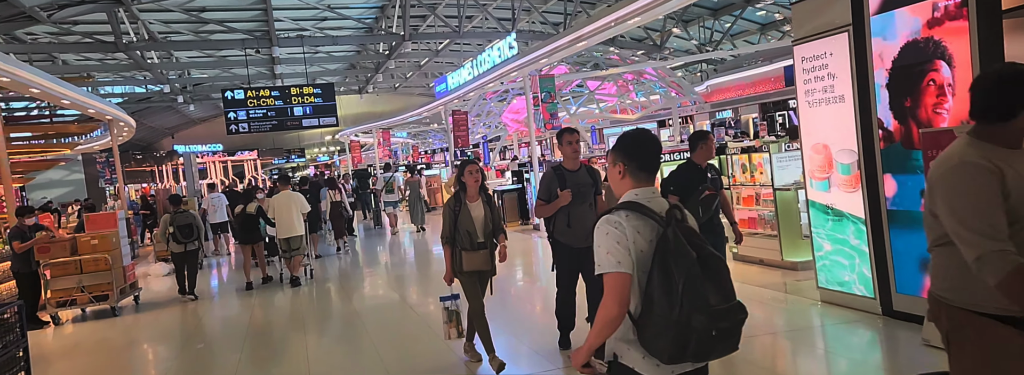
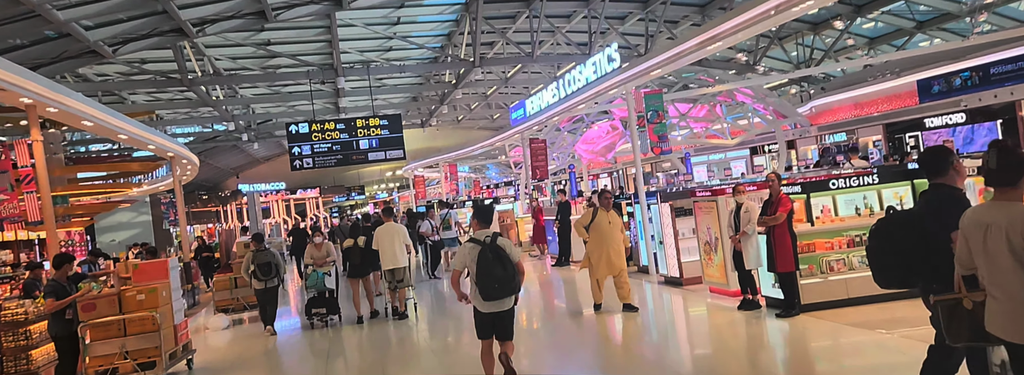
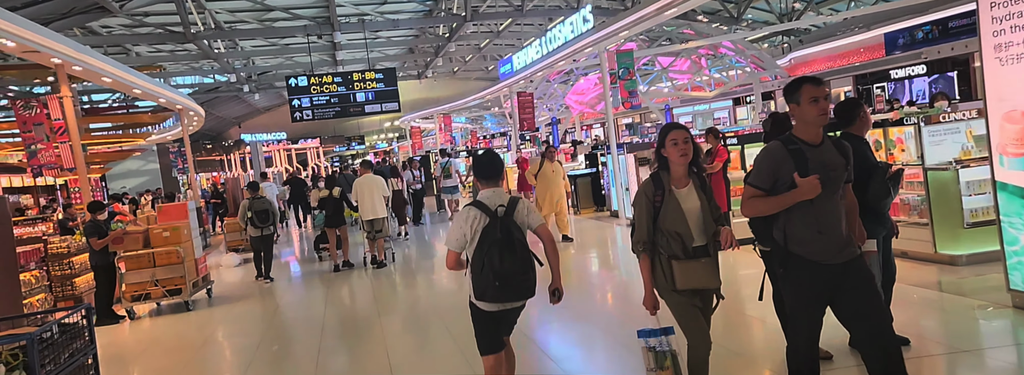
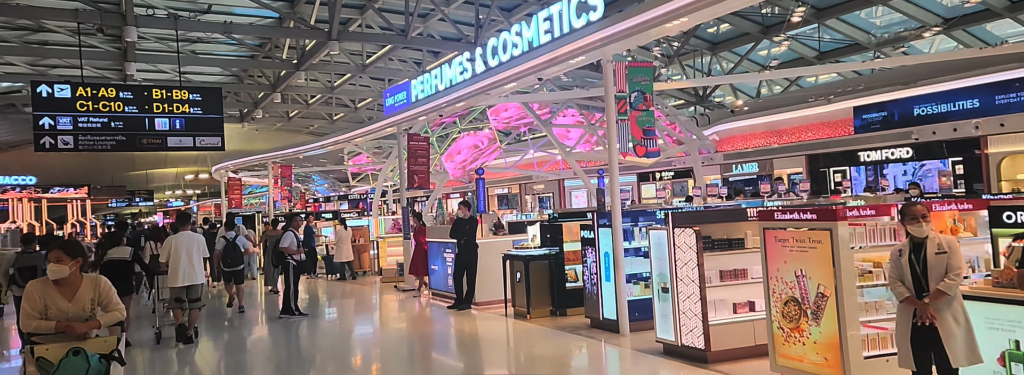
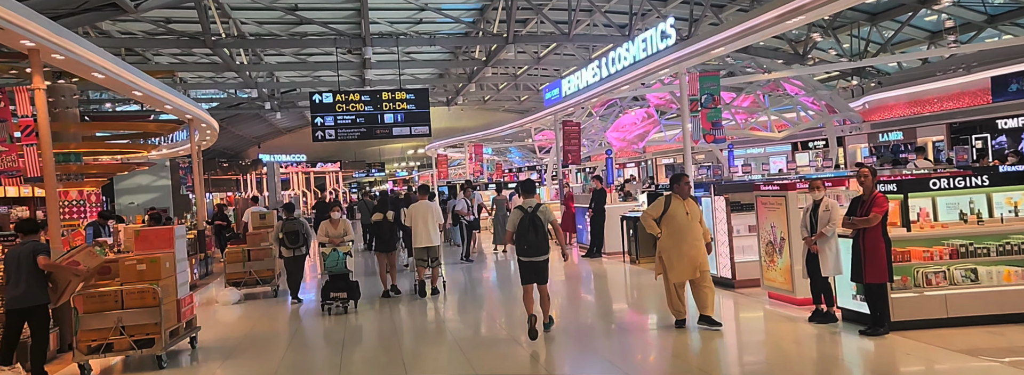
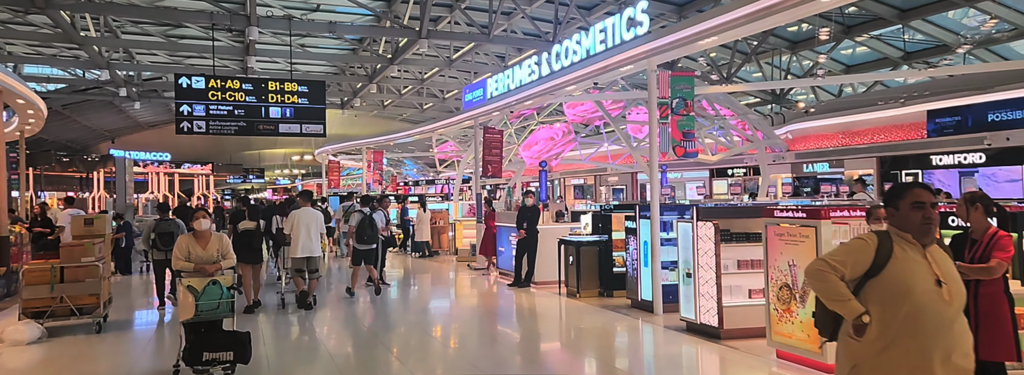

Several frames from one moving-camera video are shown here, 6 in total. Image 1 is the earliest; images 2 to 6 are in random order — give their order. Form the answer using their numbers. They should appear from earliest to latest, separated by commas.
3, 2, 5, 6, 4
